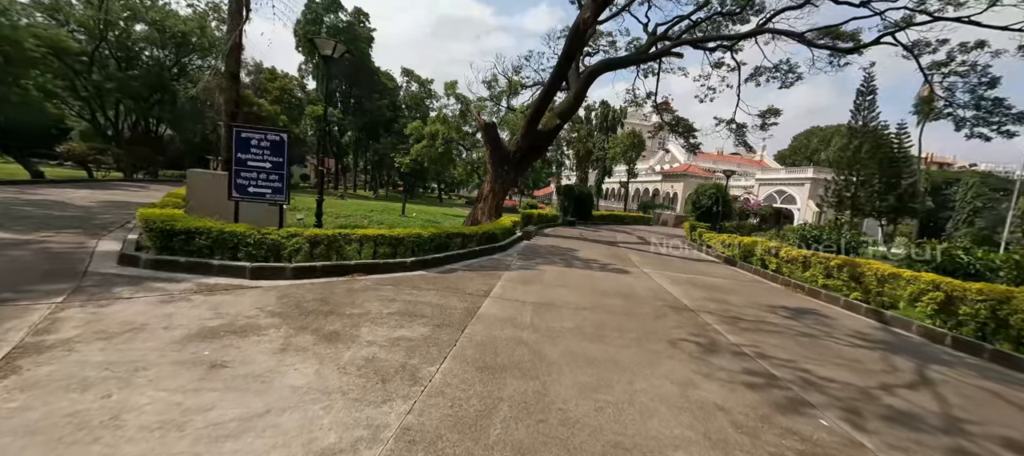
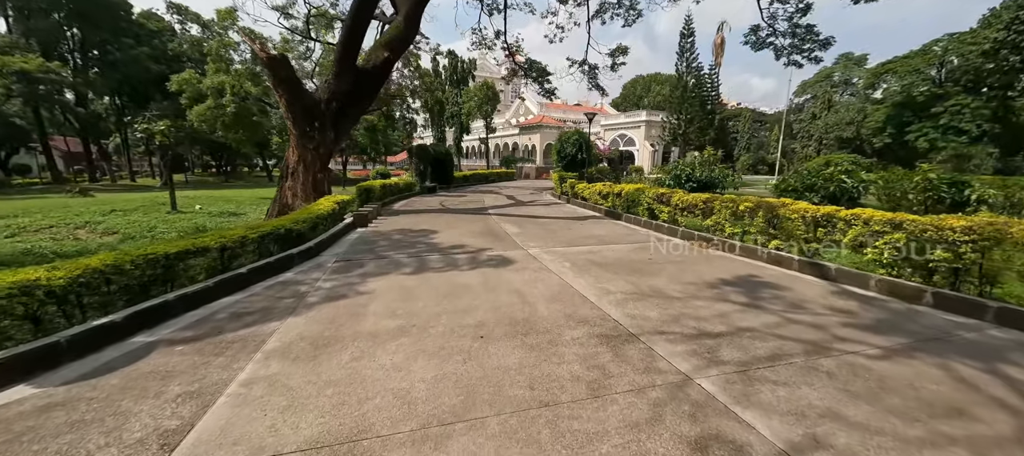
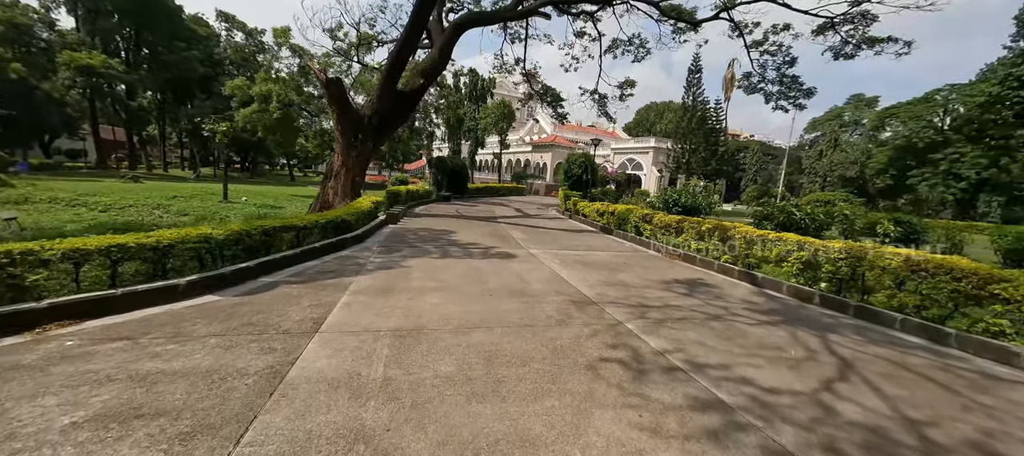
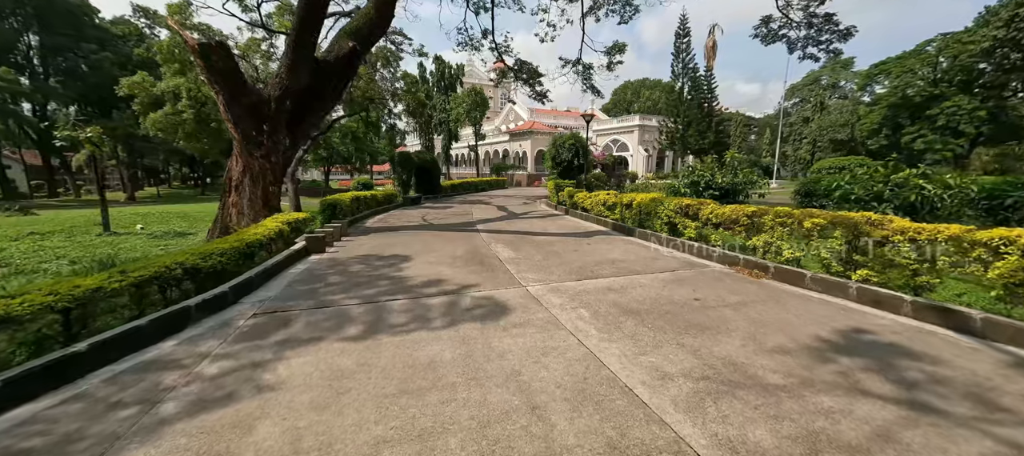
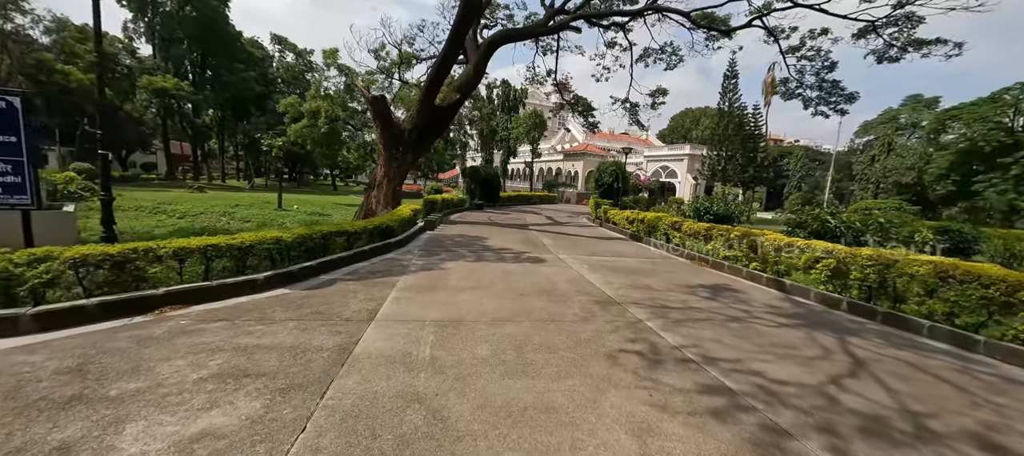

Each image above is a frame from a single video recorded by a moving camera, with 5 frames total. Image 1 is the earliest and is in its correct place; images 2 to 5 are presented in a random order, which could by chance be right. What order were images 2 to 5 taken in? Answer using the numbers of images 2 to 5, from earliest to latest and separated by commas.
5, 3, 2, 4
